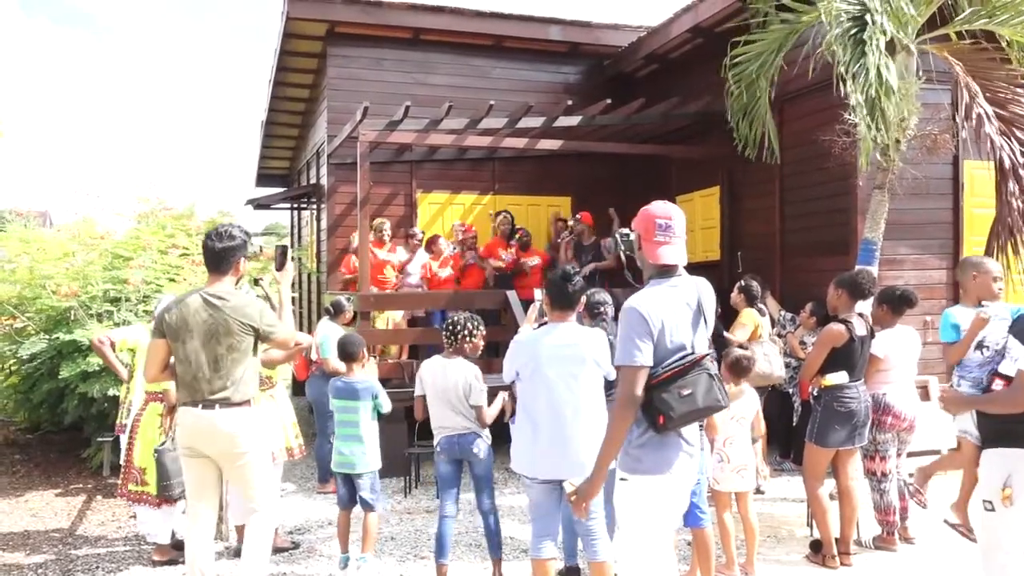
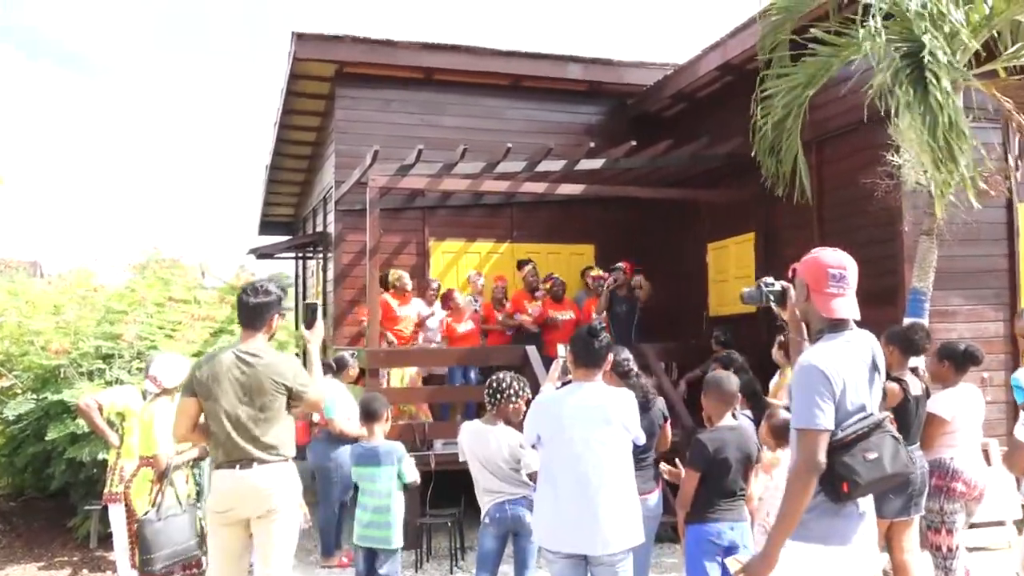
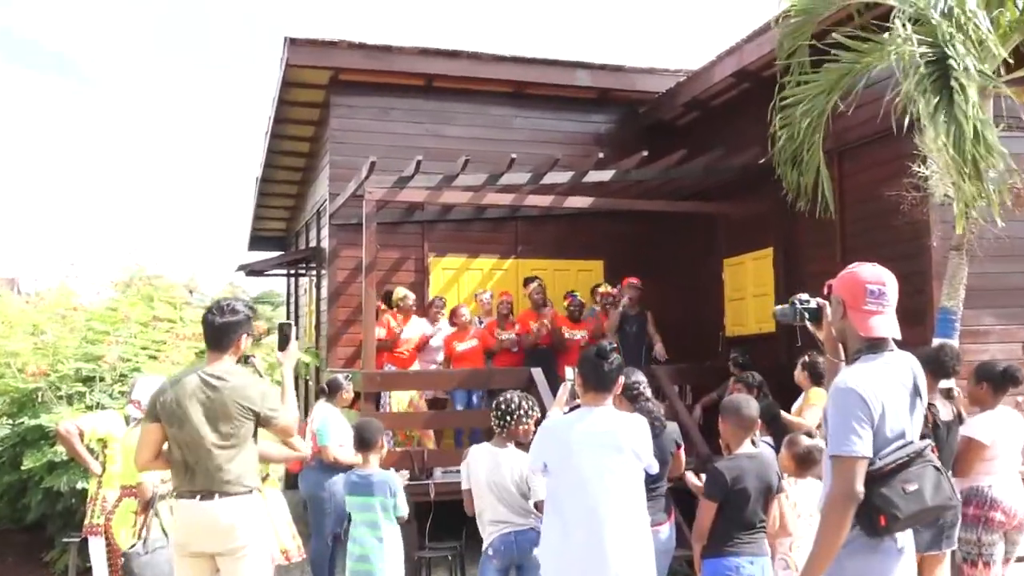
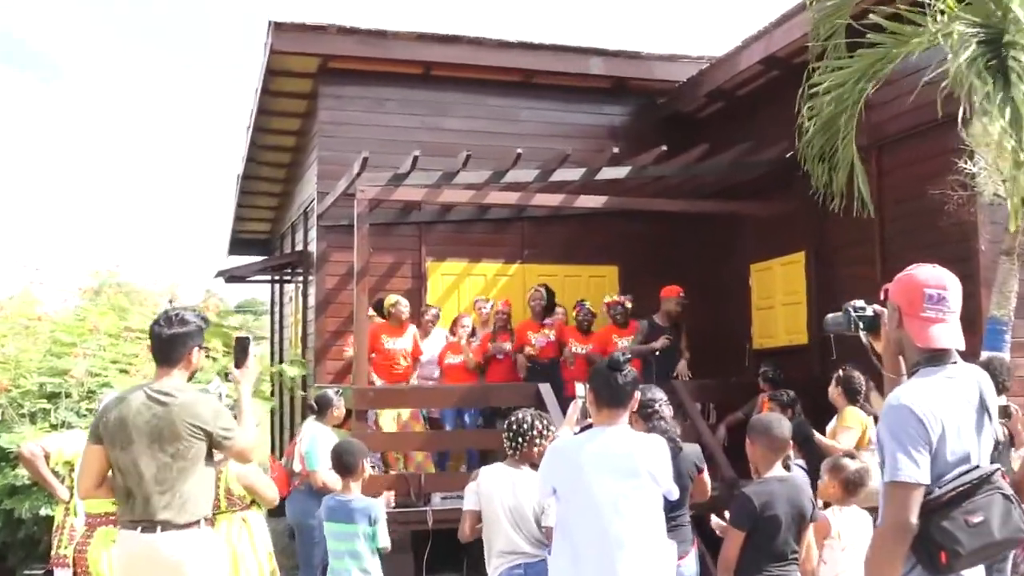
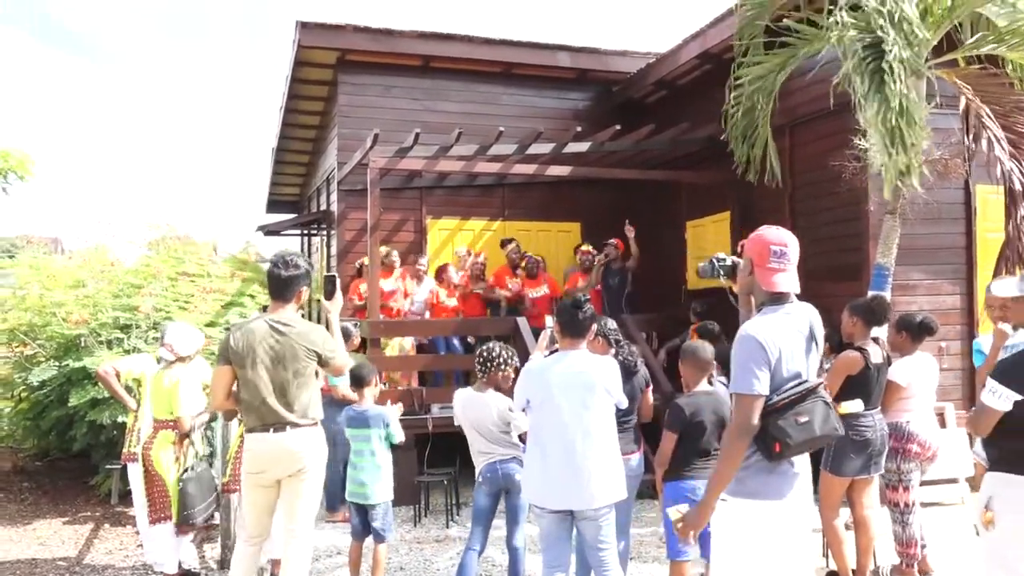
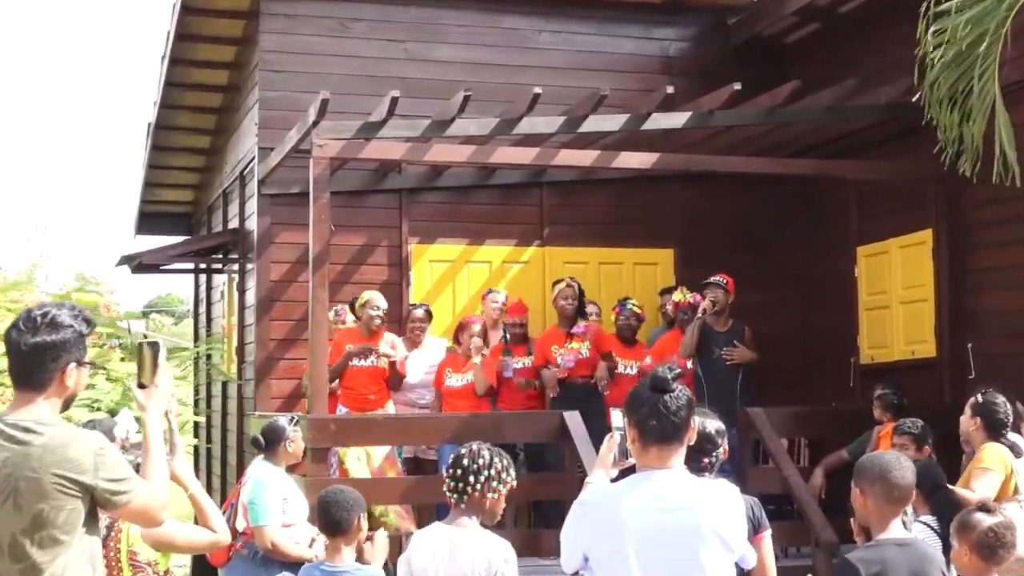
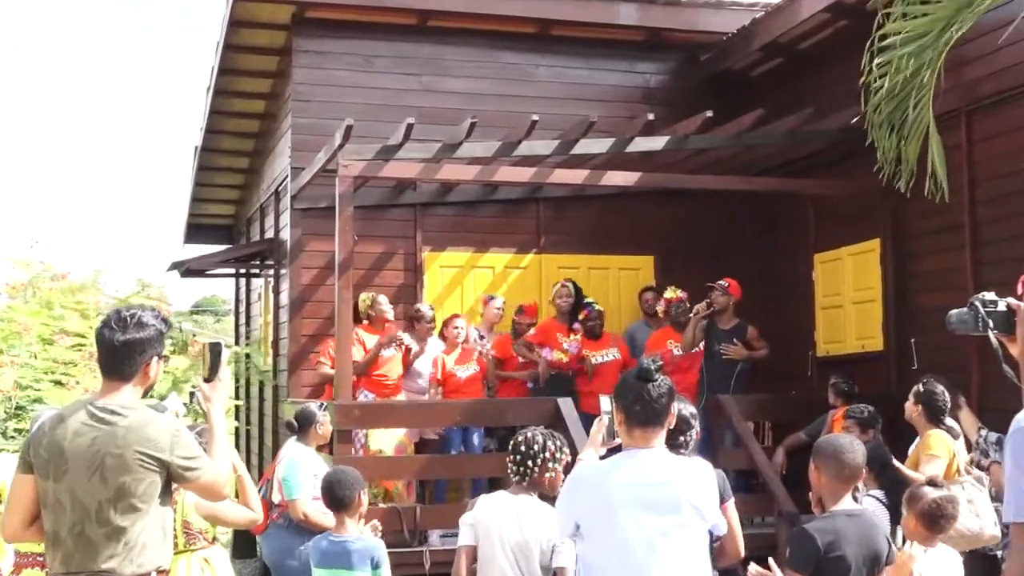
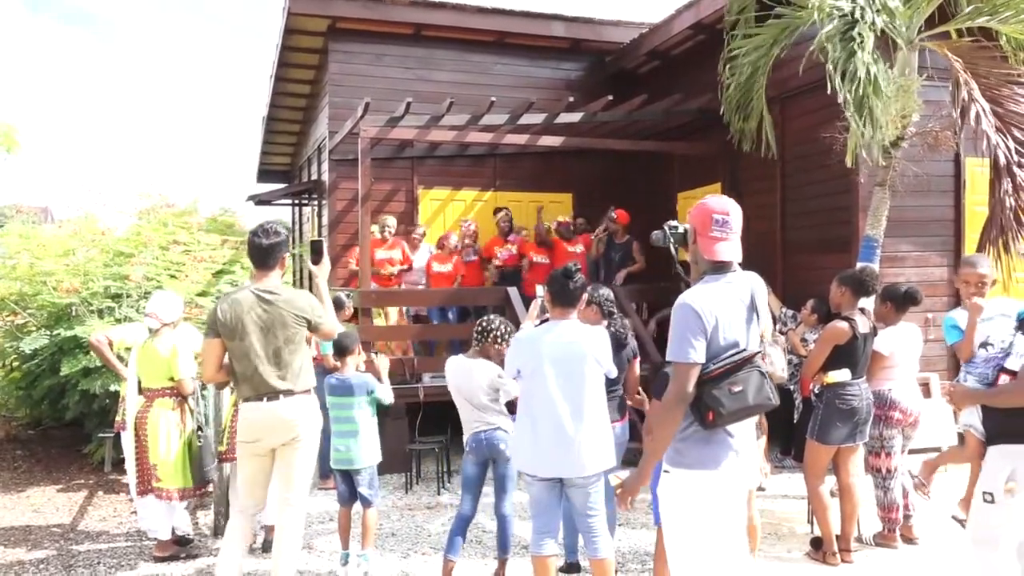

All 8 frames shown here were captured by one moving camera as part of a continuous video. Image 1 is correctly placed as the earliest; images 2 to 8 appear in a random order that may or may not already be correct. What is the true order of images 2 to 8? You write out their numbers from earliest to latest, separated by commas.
8, 5, 2, 3, 4, 7, 6
